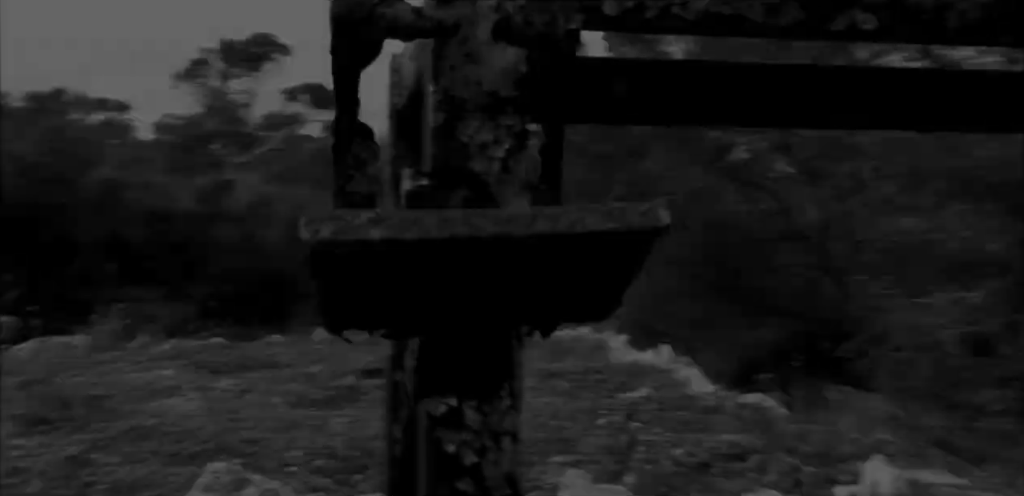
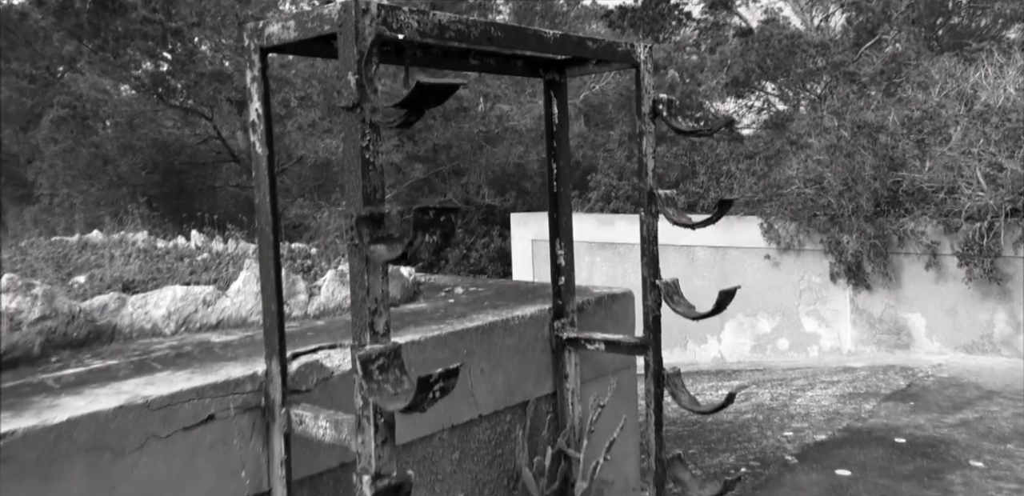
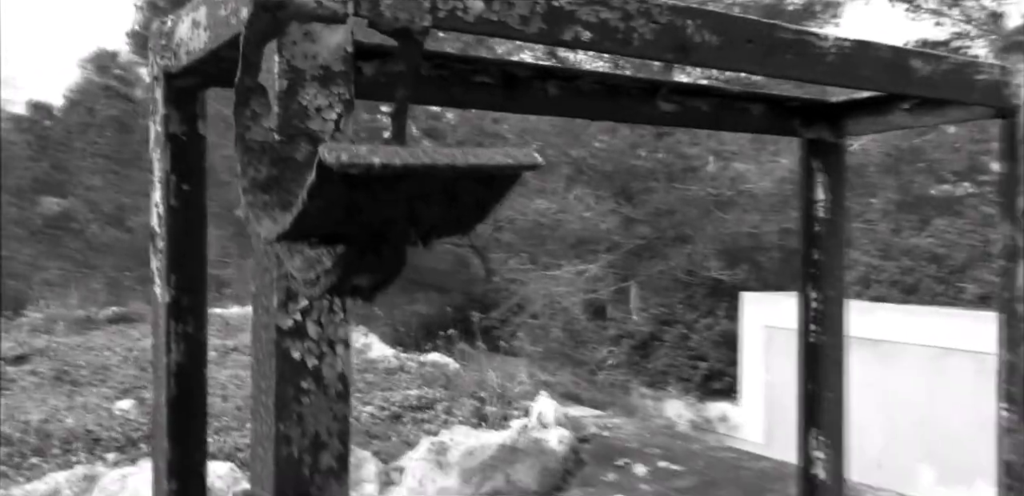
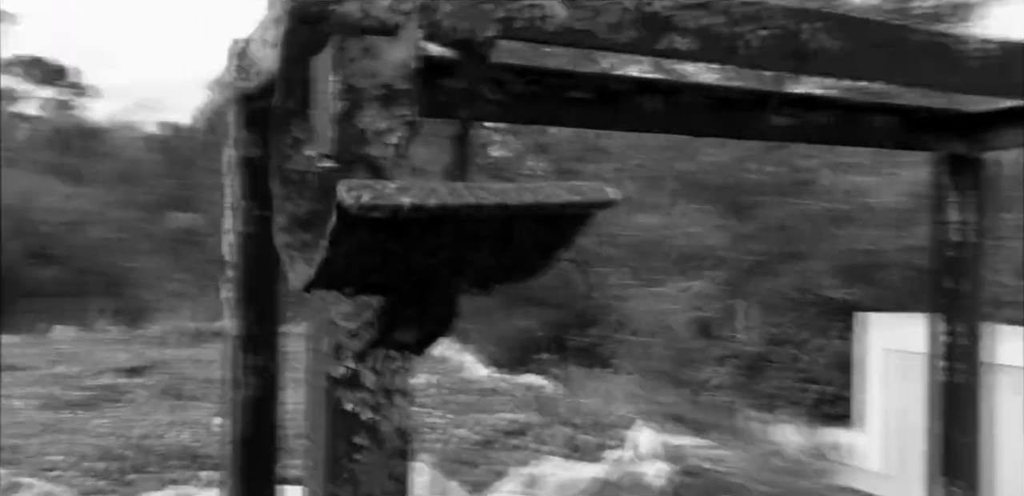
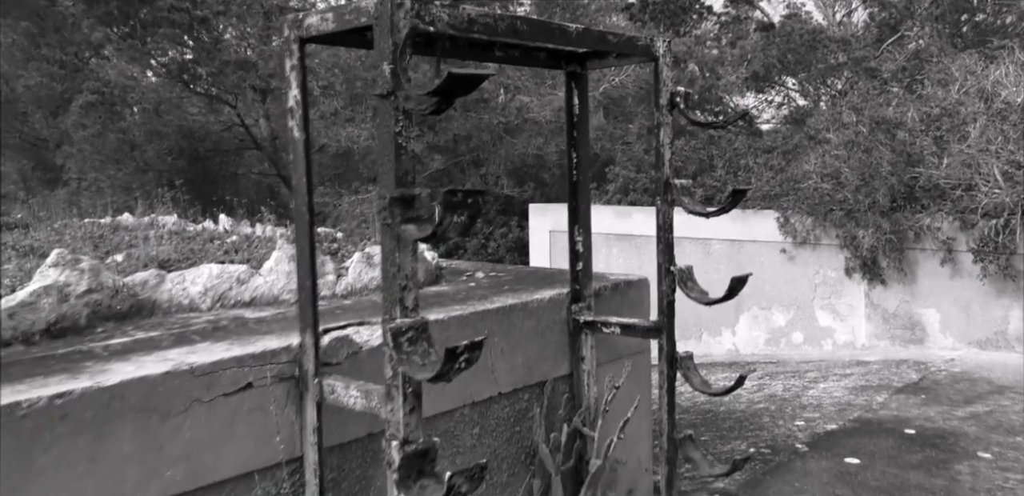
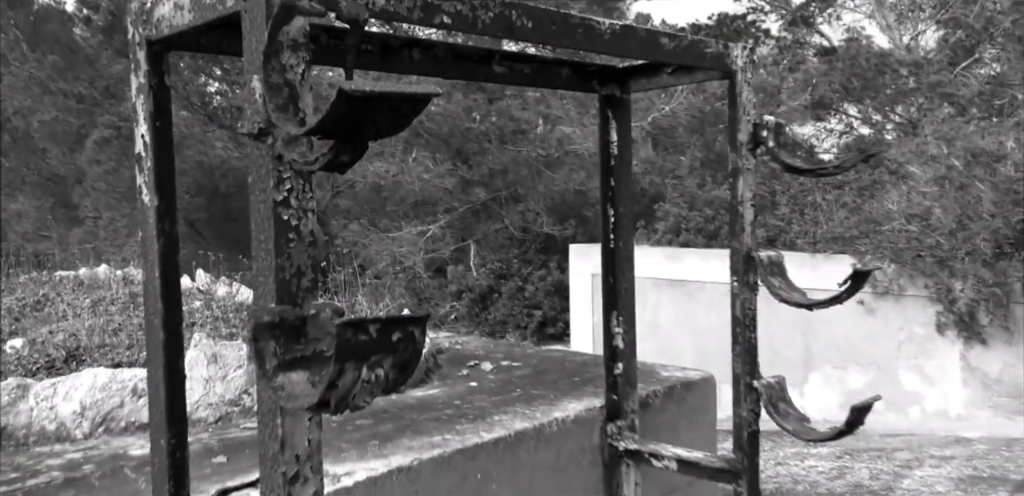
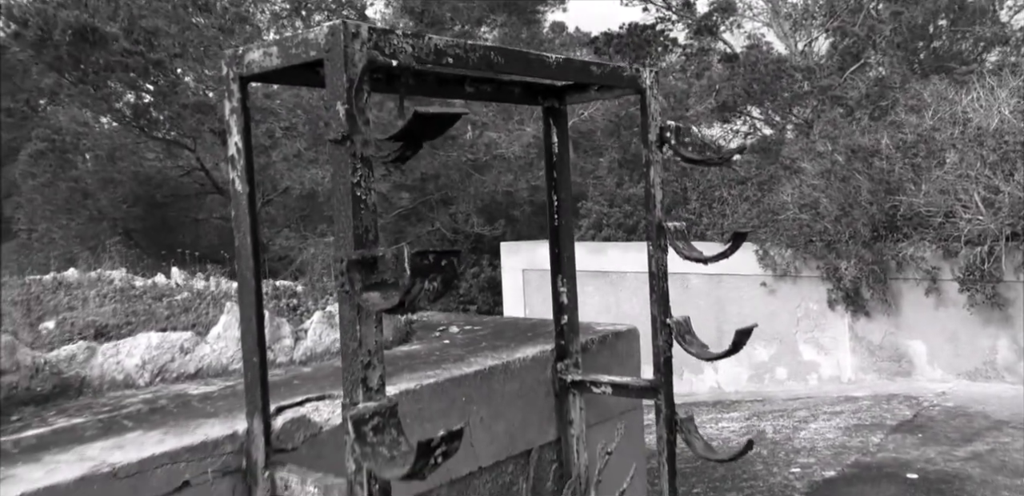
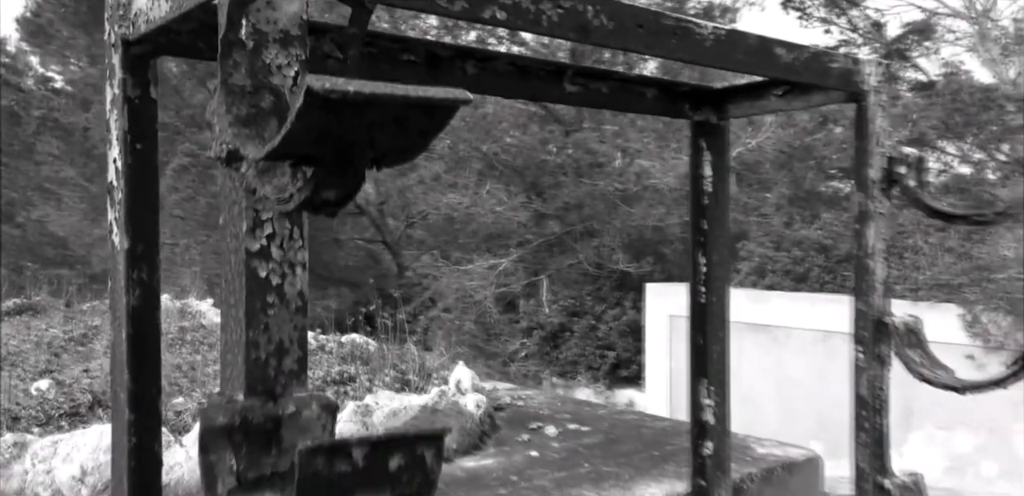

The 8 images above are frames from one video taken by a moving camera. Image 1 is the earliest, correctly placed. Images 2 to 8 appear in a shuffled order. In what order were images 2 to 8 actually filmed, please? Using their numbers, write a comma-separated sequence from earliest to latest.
4, 3, 8, 6, 7, 2, 5
